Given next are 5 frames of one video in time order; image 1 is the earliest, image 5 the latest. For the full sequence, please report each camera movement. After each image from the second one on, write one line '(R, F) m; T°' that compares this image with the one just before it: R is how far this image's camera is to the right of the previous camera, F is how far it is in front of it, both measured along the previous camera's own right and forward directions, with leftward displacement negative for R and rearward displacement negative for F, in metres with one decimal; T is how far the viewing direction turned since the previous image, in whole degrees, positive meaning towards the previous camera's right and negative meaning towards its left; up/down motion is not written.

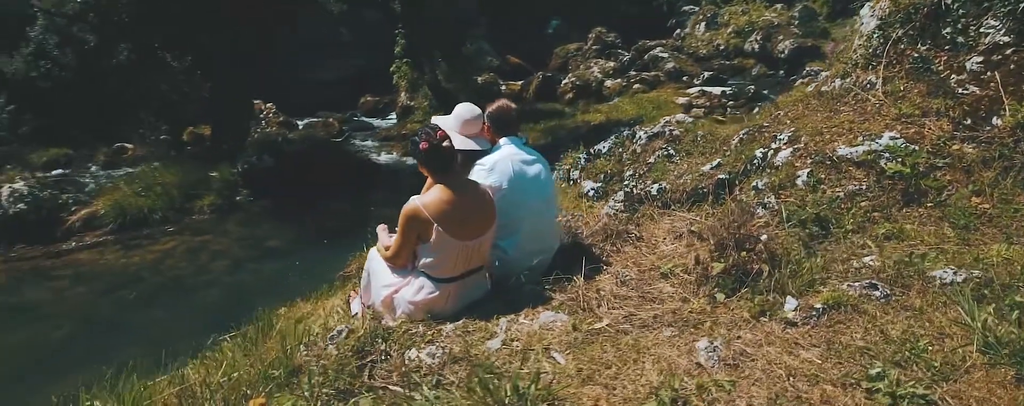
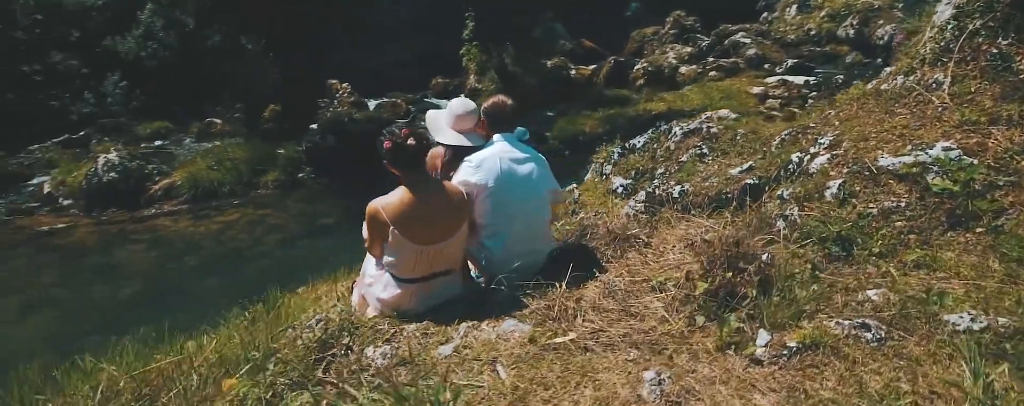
(+0.8, +0.2) m; -8°
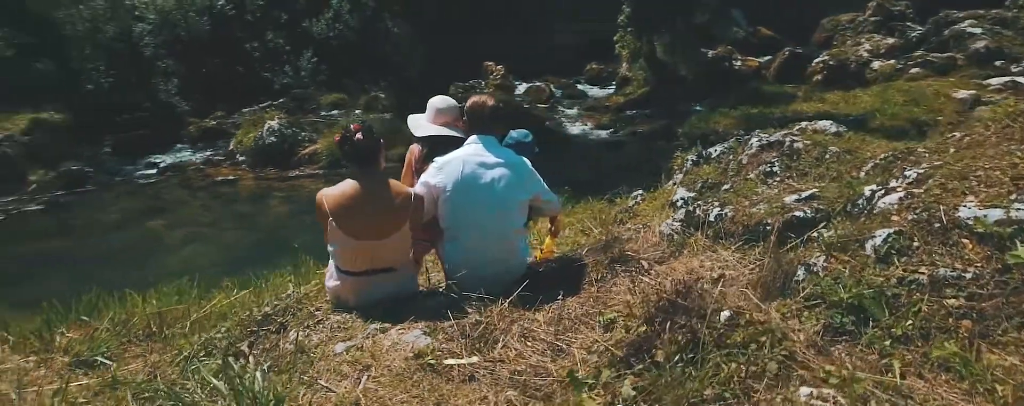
(+1.6, +0.6) m; -18°
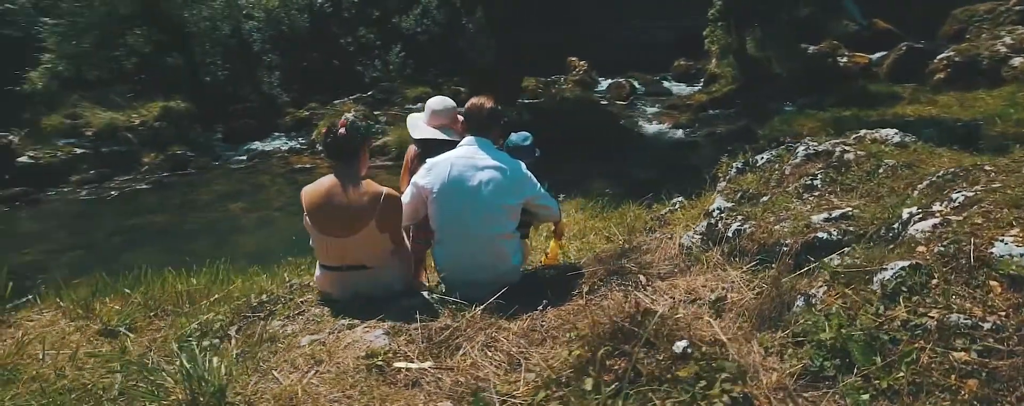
(+0.8, +0.2) m; -10°
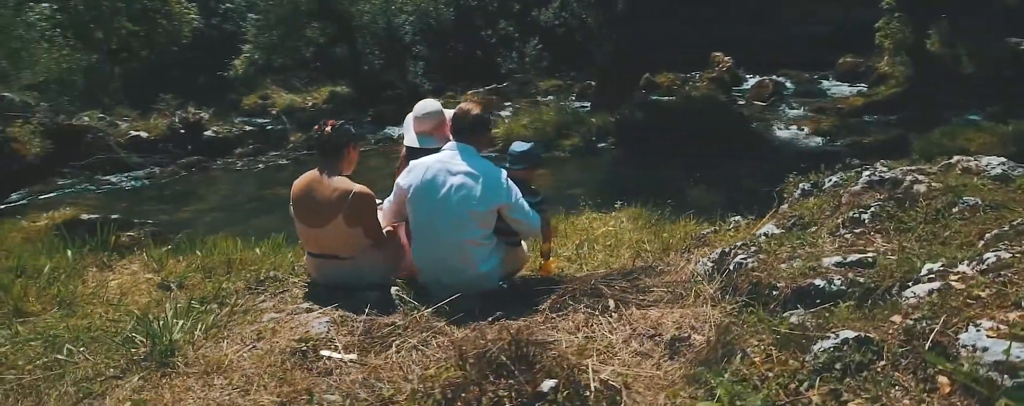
(+1.4, +0.3) m; -16°
